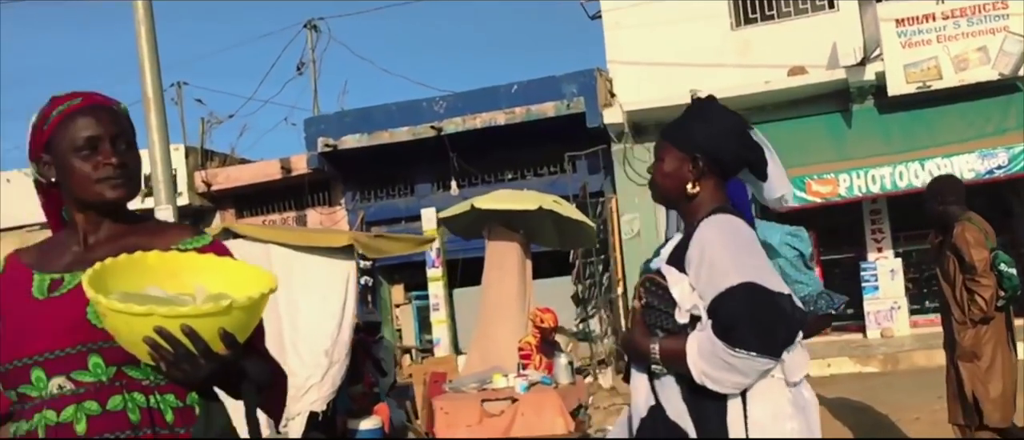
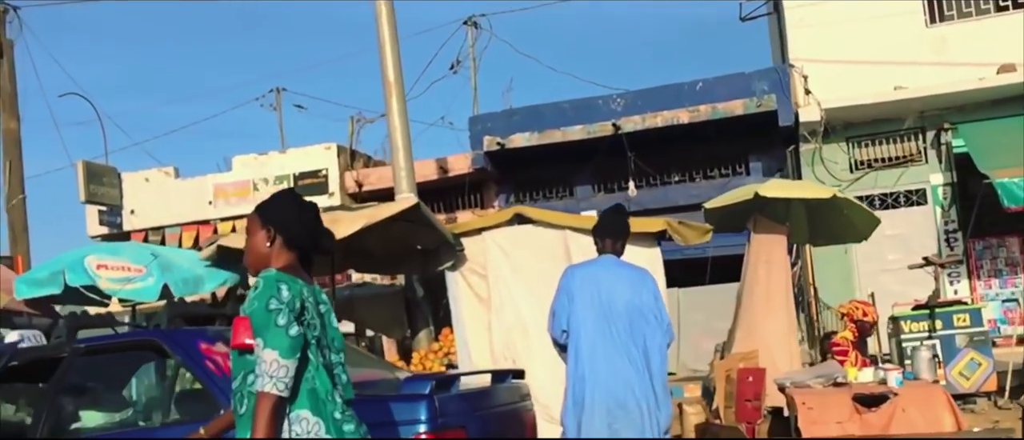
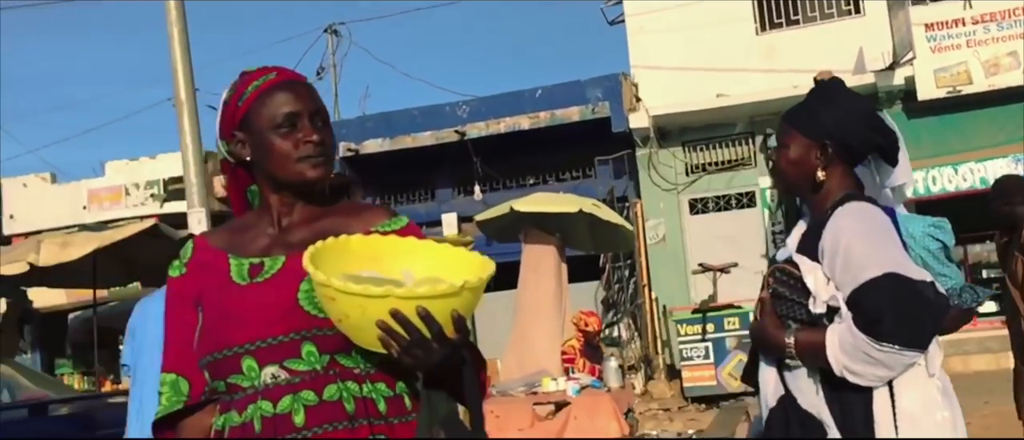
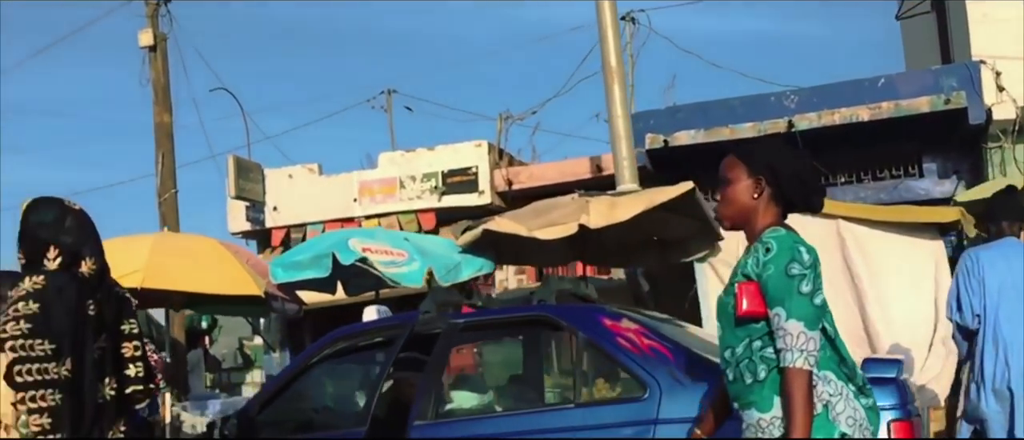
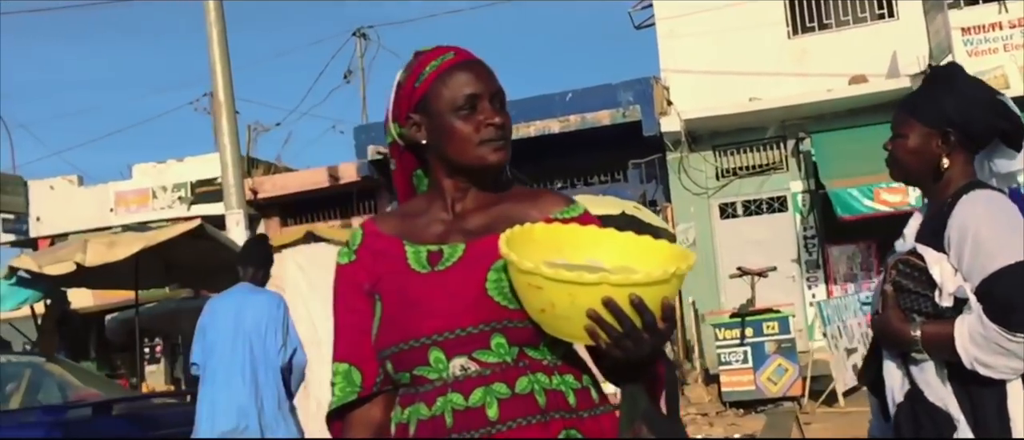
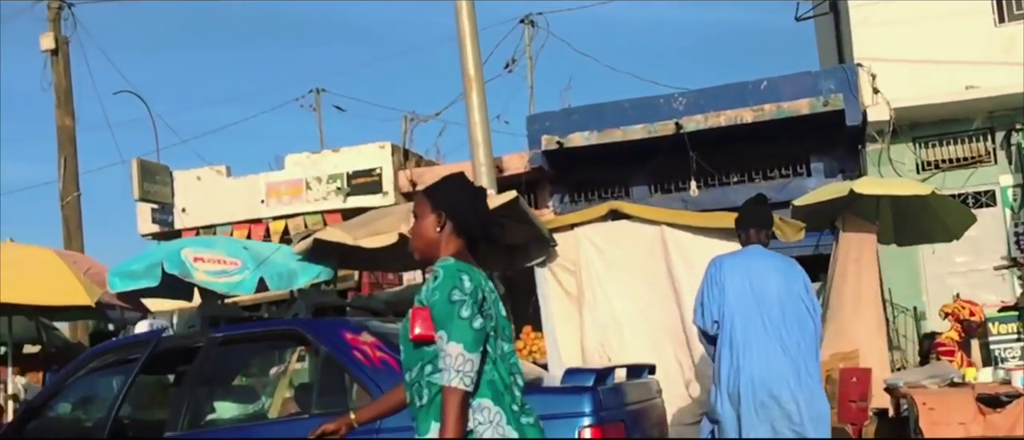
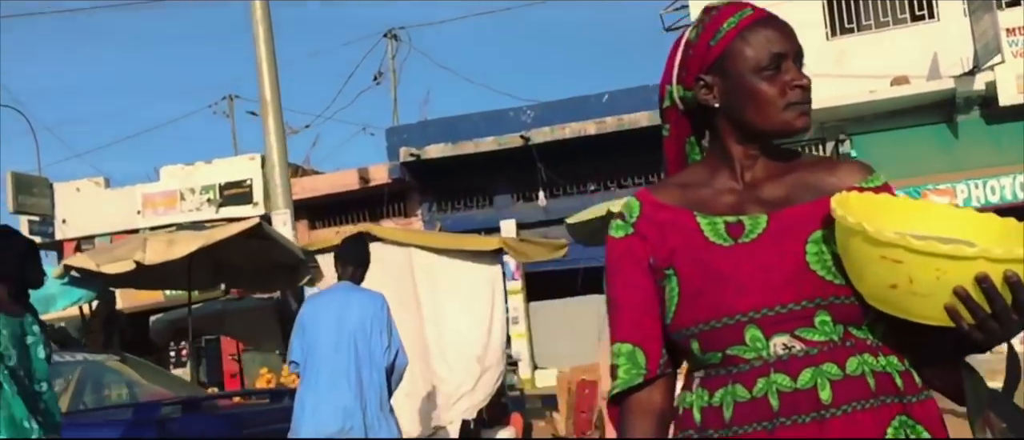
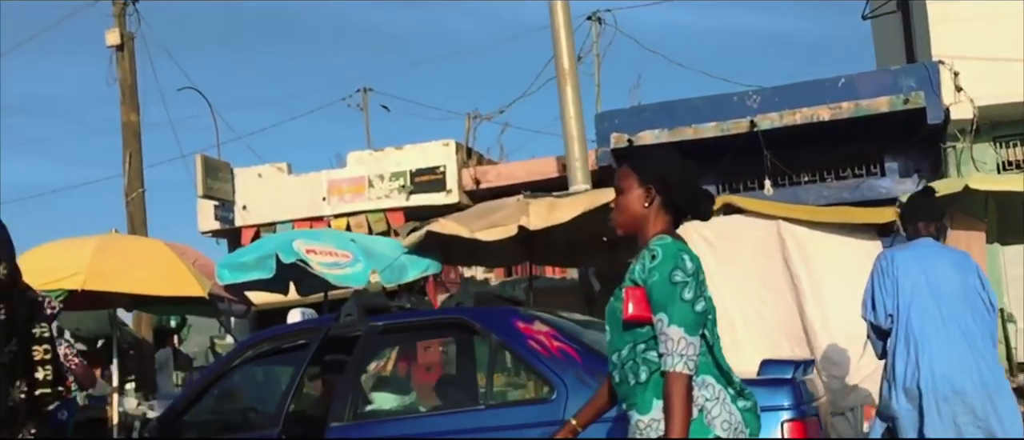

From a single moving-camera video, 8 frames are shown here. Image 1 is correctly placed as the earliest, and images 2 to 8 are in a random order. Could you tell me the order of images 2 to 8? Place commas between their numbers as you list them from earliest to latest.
3, 5, 7, 2, 6, 8, 4
